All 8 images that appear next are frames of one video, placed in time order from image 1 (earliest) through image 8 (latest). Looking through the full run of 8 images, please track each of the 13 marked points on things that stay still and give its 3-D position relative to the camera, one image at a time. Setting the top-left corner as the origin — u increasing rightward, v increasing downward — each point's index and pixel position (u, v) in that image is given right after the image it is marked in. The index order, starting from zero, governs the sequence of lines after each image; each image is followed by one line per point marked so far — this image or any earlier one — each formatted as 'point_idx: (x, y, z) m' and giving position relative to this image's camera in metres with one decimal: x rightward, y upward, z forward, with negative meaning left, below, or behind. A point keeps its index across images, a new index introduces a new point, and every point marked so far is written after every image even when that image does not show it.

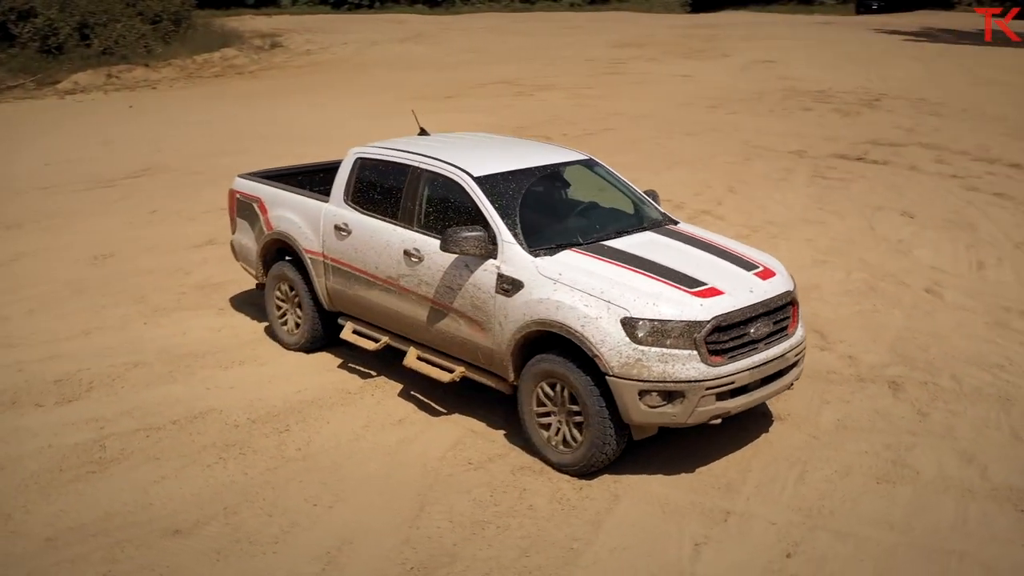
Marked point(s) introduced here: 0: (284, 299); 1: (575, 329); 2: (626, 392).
0: (-1.7, -0.1, +7.6) m
1: (+0.3, -0.2, +5.3) m
2: (+0.6, -0.5, +5.2) m
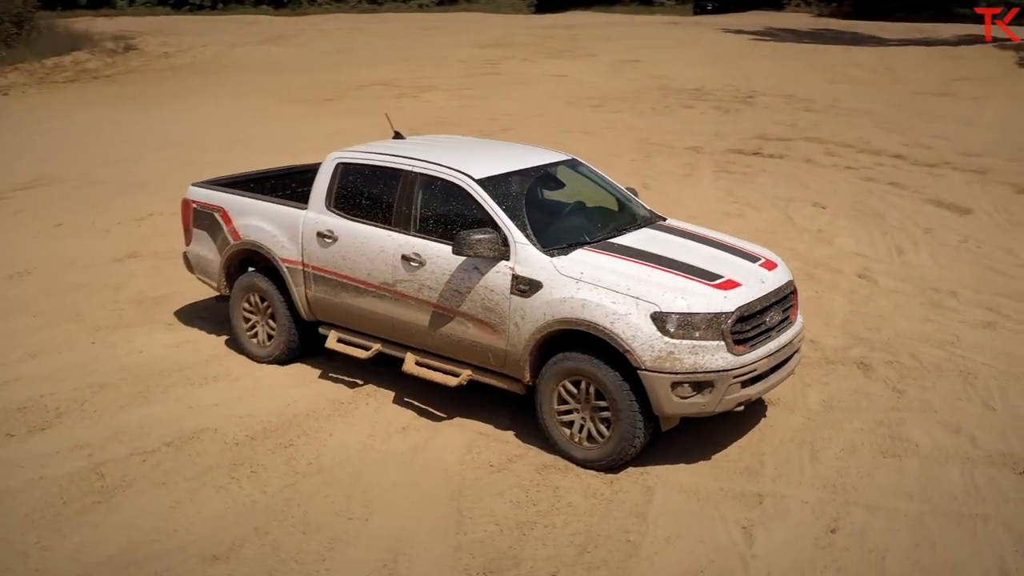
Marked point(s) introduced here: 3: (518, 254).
0: (-1.8, -0.2, +7.4) m
1: (+0.5, -0.2, +5.4) m
2: (+0.8, -0.5, +5.3) m
3: (0.0, +0.2, +5.8) m
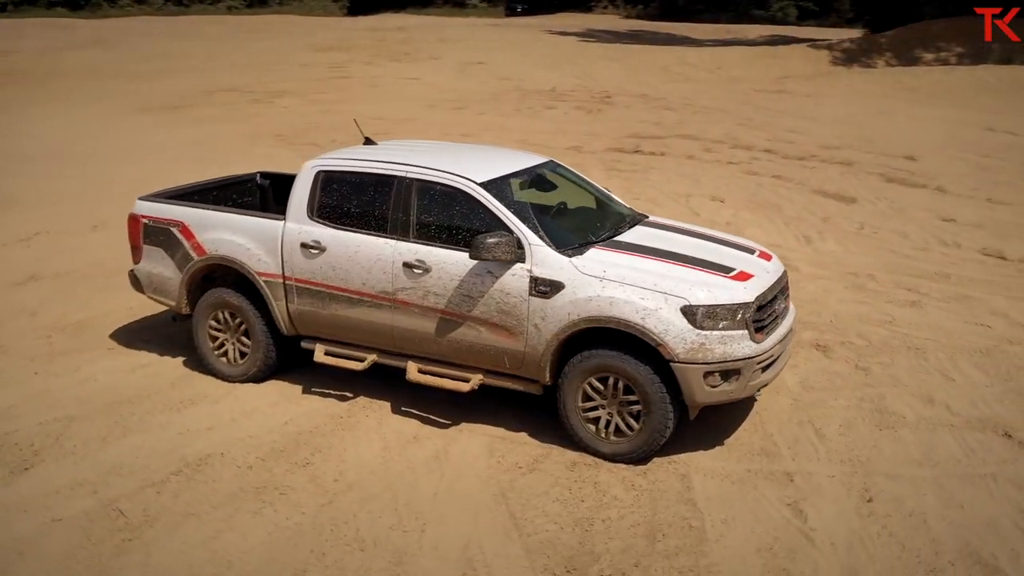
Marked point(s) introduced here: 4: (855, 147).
0: (-2.0, -0.3, +7.1) m
1: (+0.7, -0.2, +5.6) m
2: (+1.0, -0.5, +5.5) m
3: (+0.1, +0.2, +5.9) m
4: (+5.0, +2.0, +15.1) m
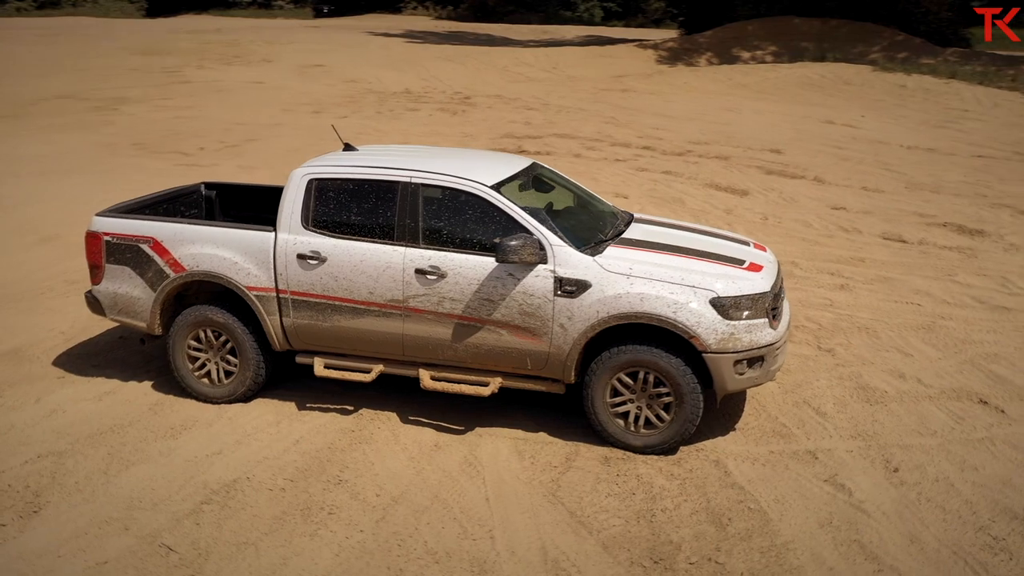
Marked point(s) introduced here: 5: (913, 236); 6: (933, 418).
0: (-2.0, -0.4, +6.7) m
1: (+0.9, -0.2, +5.7) m
2: (+1.2, -0.4, +5.8) m
3: (+0.3, +0.2, +5.9) m
4: (+3.2, +2.2, +15.9) m
5: (+4.0, +0.5, +10.4) m
6: (+2.6, -0.8, +6.4) m
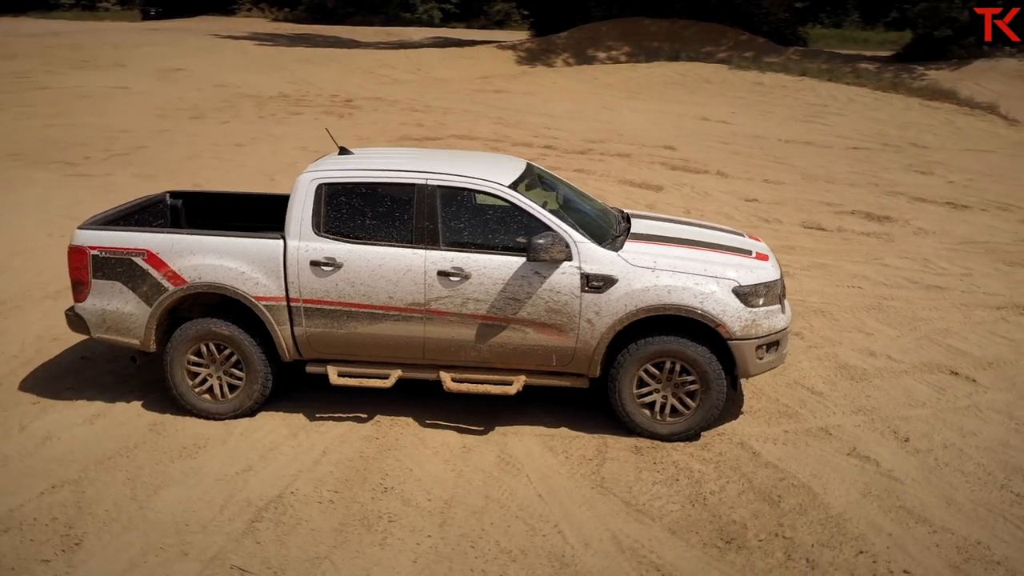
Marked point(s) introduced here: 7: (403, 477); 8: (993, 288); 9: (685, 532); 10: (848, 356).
0: (-1.9, -0.5, +6.4) m
1: (+1.1, -0.1, +5.9) m
2: (+1.4, -0.4, +6.0) m
3: (+0.4, +0.2, +6.1) m
4: (+1.6, +2.3, +16.4) m
5: (+3.4, +0.7, +11.1) m
6: (+2.7, -0.7, +6.8) m
7: (-0.6, -1.1, +5.8) m
8: (+4.1, 0.0, +8.9) m
9: (+0.9, -1.2, +5.2) m
10: (+2.4, -0.5, +7.5) m
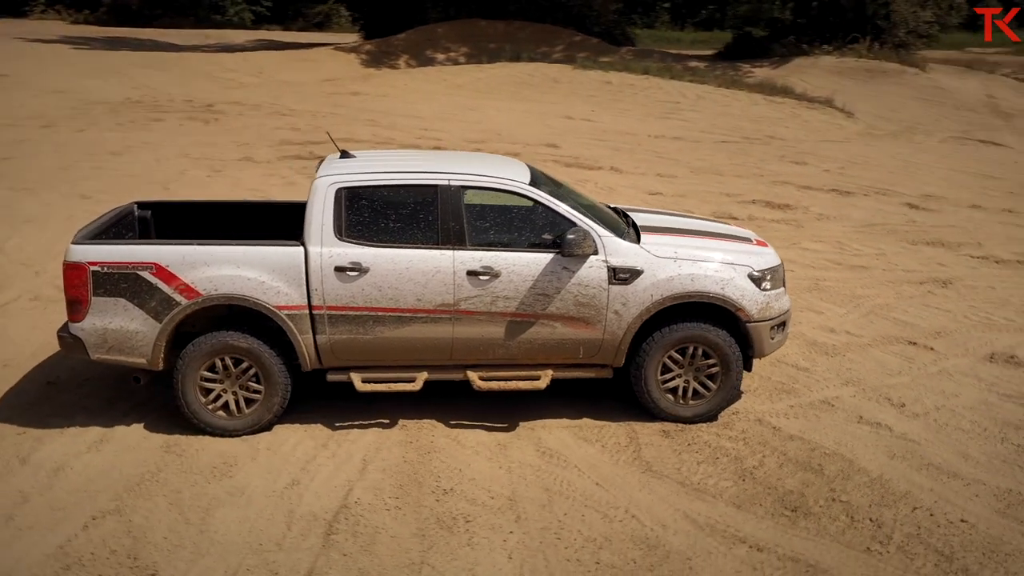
0: (-1.8, -0.5, +6.2) m
1: (+1.2, 0.0, +6.2) m
2: (+1.5, -0.3, +6.4) m
3: (+0.6, +0.2, +6.2) m
4: (-0.2, +2.3, +16.6) m
5: (+2.6, +0.8, +11.7) m
6: (+2.7, -0.5, +7.4) m
7: (-0.3, -1.1, +5.8) m
8: (+3.7, +0.2, +9.7) m
9: (+1.3, -1.1, +5.5) m
10: (+2.3, -0.4, +8.0) m
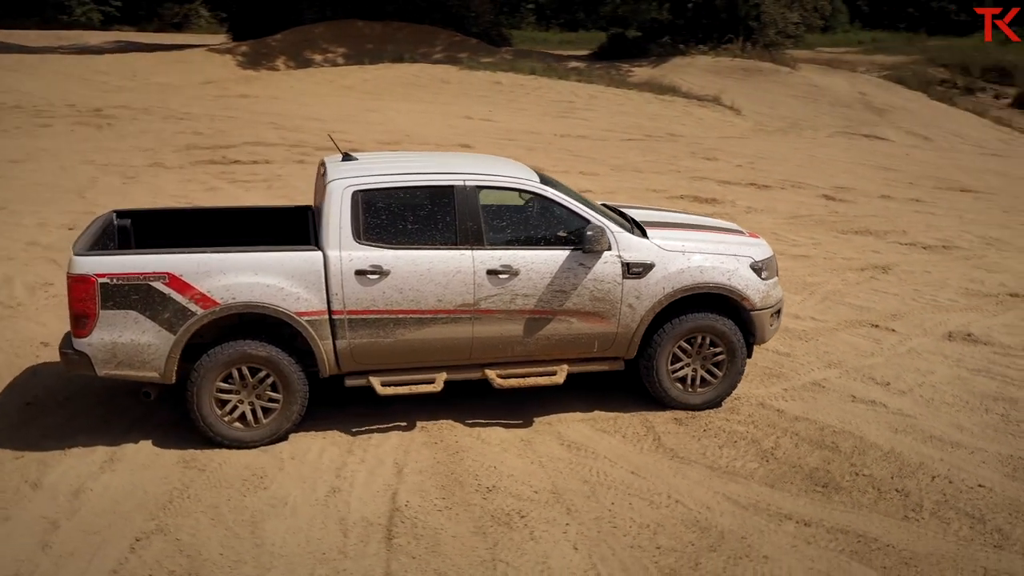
0: (-1.6, -0.6, +6.0) m
1: (+1.3, 0.0, +6.5) m
2: (+1.6, -0.2, +6.7) m
3: (+0.7, +0.3, +6.4) m
4: (-1.6, +2.3, +16.6) m
5: (+1.9, +0.9, +12.1) m
6: (+2.6, -0.4, +7.9) m
7: (-0.1, -1.0, +5.8) m
8: (+3.3, +0.3, +10.2) m
9: (+1.5, -1.1, +5.7) m
10: (+2.2, -0.3, +8.4) m
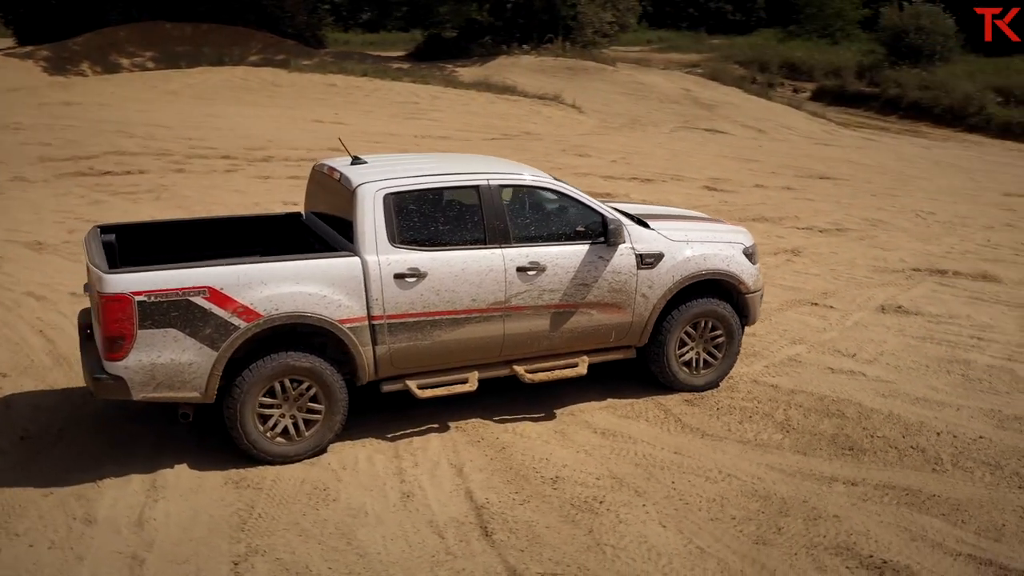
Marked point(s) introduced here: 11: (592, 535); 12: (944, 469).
0: (-1.3, -0.6, +5.9) m
1: (+1.4, +0.1, +6.9) m
2: (+1.7, -0.1, +7.2) m
3: (+0.8, +0.3, +6.7) m
4: (-3.6, +2.2, +16.2) m
5: (+0.8, +1.0, +12.5) m
6: (+2.5, -0.3, +8.5) m
7: (+0.2, -1.0, +6.0) m
8: (+2.6, +0.5, +11.0) m
9: (+1.8, -1.0, +6.2) m
10: (+1.9, -0.1, +9.0) m
11: (+0.4, -1.2, +5.2) m
12: (+2.5, -1.0, +5.9) m
